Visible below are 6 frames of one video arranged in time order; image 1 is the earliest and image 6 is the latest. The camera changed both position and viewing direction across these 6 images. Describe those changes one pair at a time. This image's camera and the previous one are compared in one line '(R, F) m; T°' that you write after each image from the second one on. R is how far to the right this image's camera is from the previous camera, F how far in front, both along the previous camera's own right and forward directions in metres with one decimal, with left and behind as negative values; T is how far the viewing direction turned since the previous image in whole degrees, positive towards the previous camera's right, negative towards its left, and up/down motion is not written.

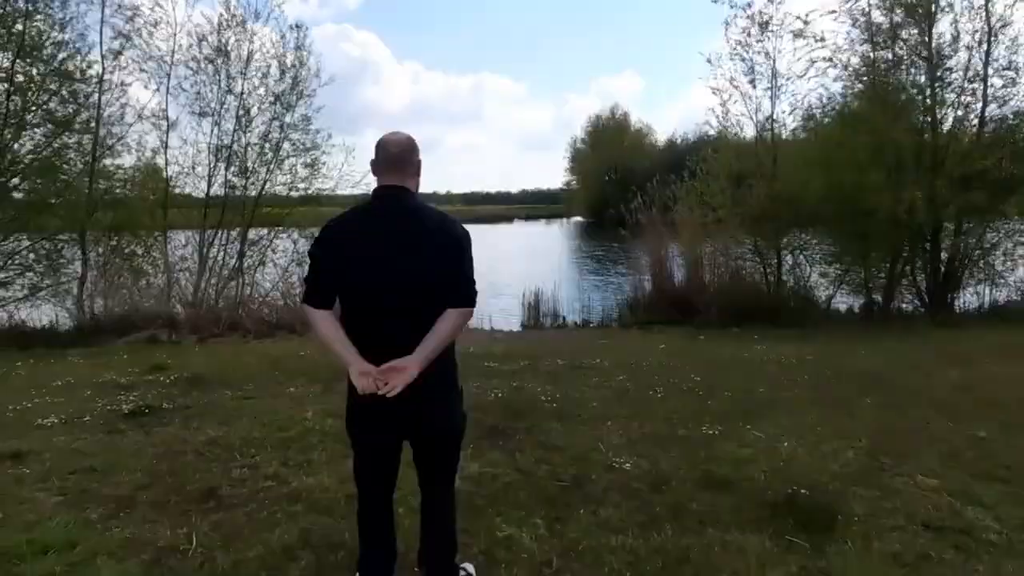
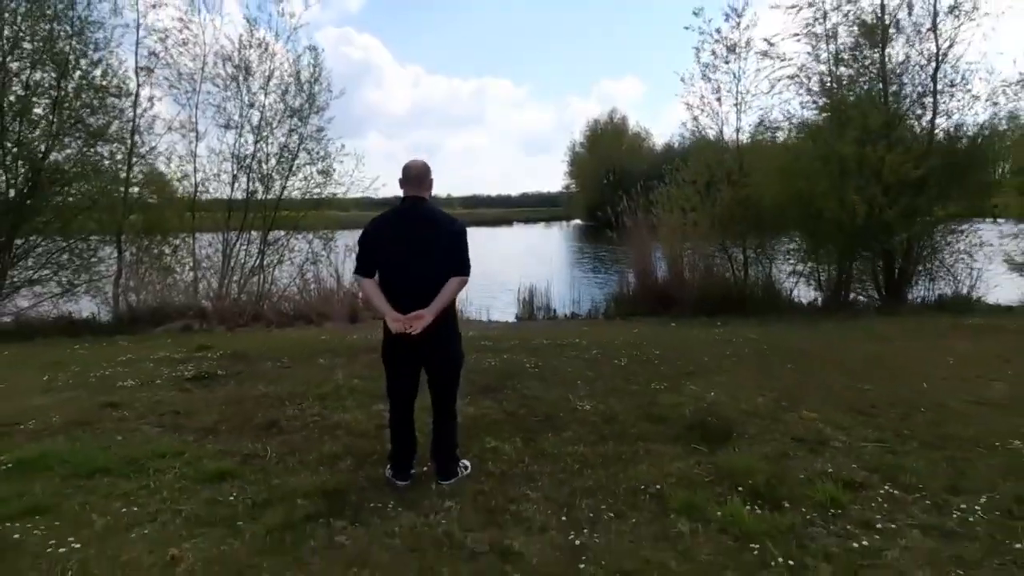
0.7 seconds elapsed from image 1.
(+0.1, -1.8) m; 0°
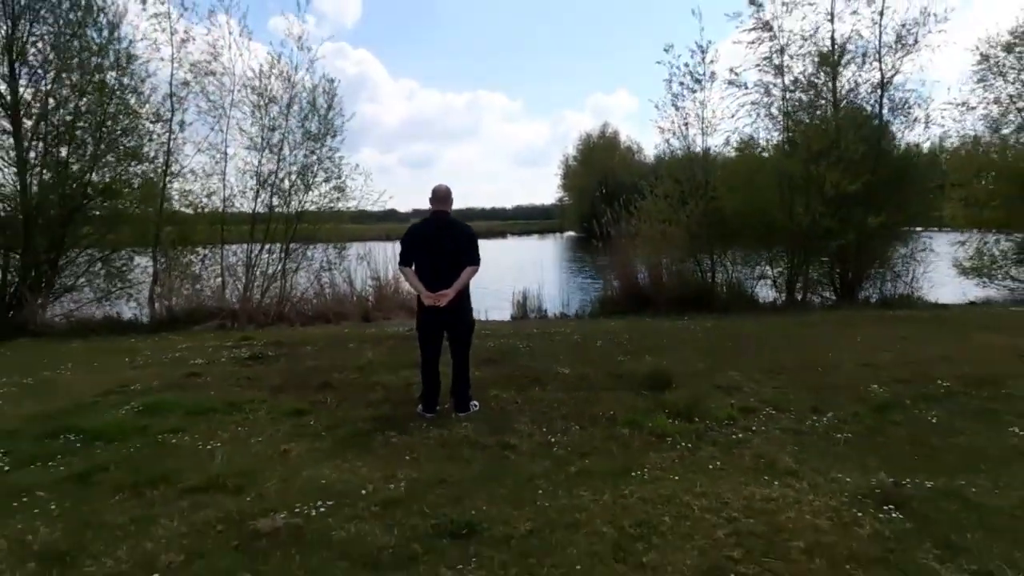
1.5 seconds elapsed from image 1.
(0.0, -2.2) m; 0°
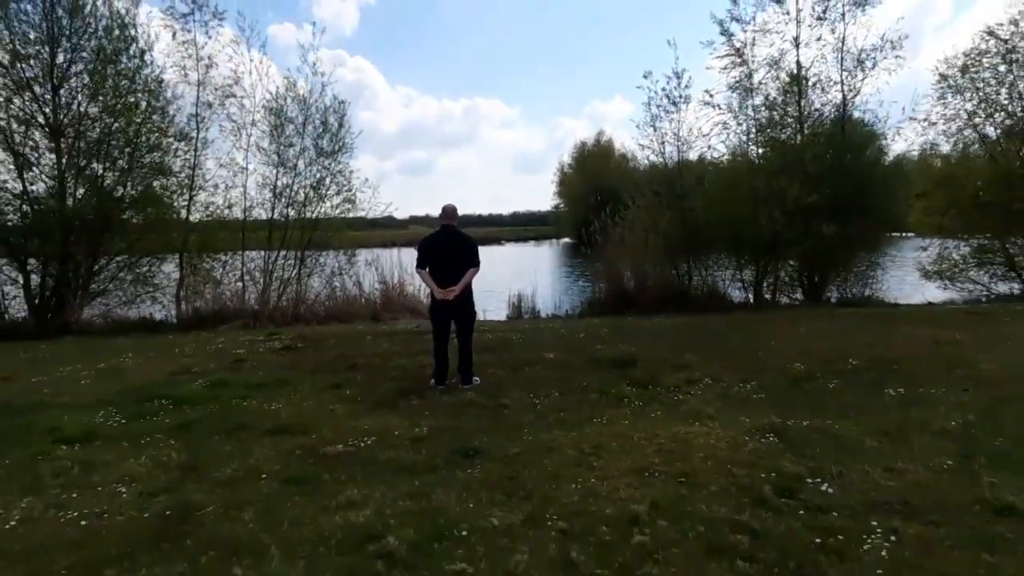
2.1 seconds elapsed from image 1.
(0.0, -2.0) m; 0°
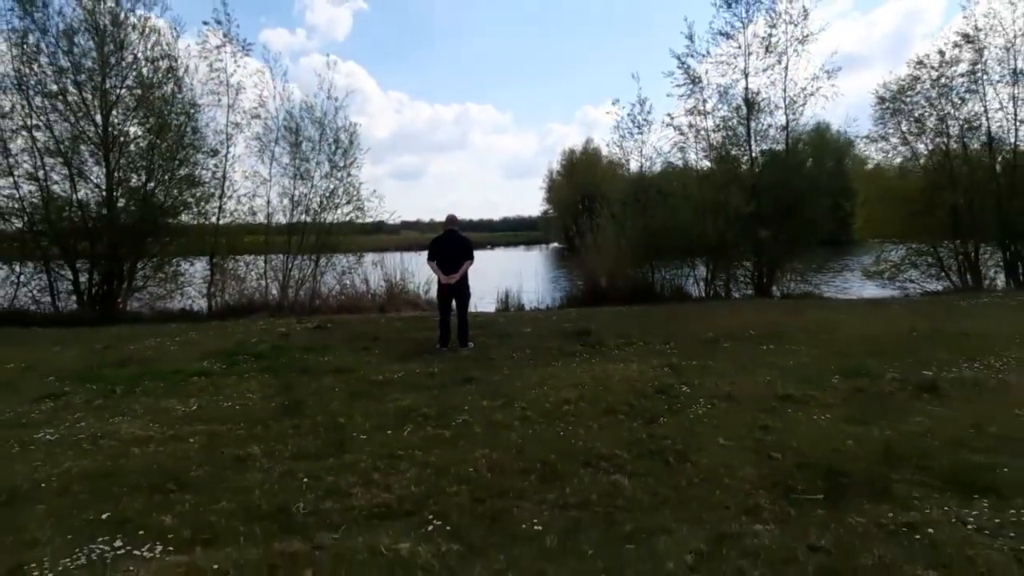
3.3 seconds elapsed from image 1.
(+0.1, -3.5) m; 0°
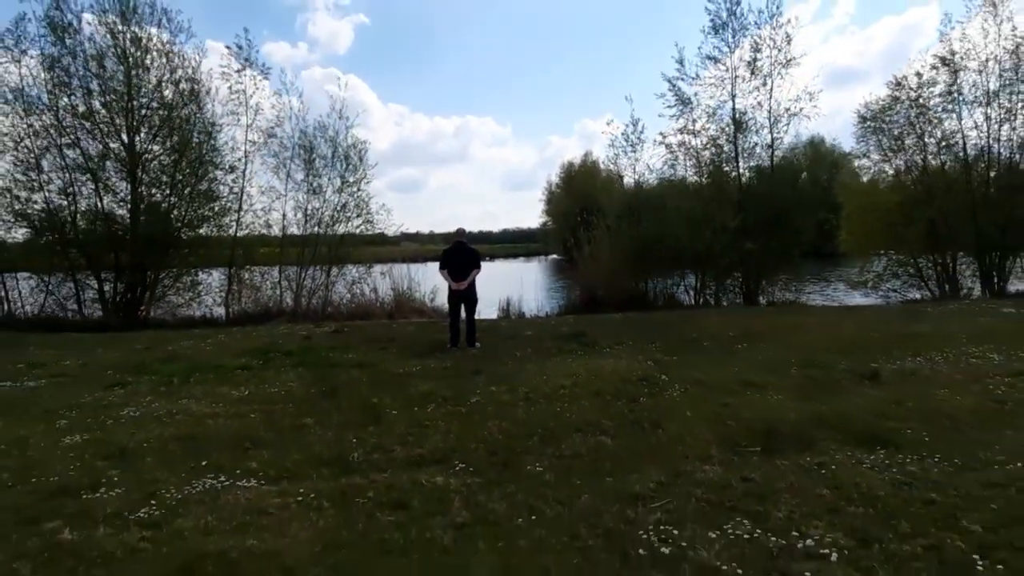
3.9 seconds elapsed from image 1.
(0.0, -1.5) m; 0°
